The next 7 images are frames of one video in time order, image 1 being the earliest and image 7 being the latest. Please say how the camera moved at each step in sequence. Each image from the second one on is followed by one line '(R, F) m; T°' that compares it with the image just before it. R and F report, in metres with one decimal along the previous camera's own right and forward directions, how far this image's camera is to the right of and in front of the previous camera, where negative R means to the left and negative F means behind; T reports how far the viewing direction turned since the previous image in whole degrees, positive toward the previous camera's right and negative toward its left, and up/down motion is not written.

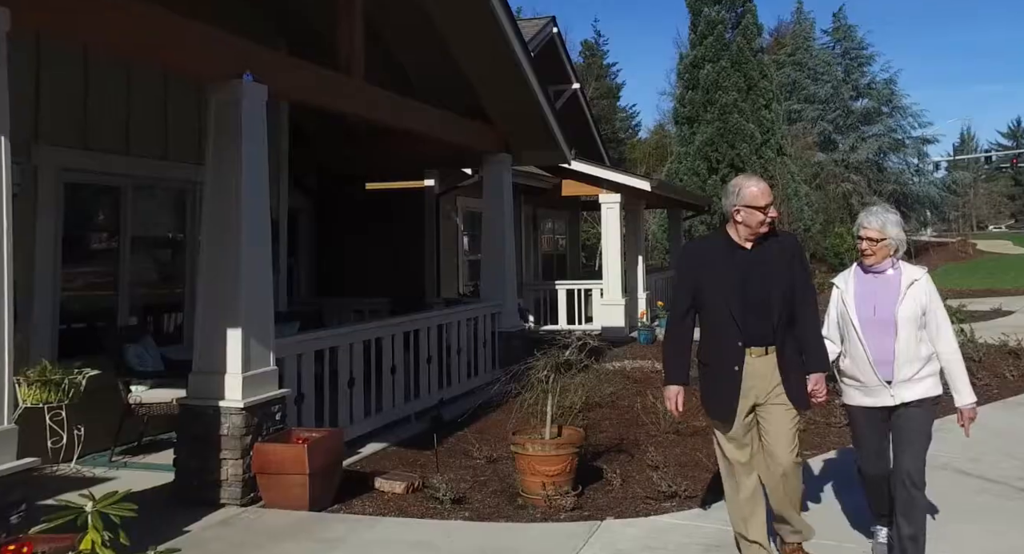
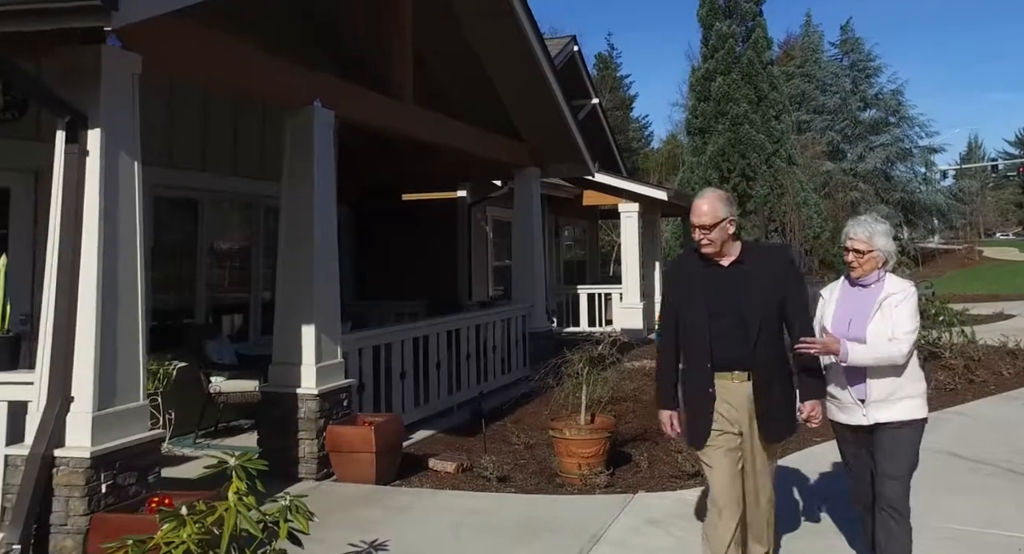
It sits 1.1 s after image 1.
(-0.2, -0.7) m; -1°
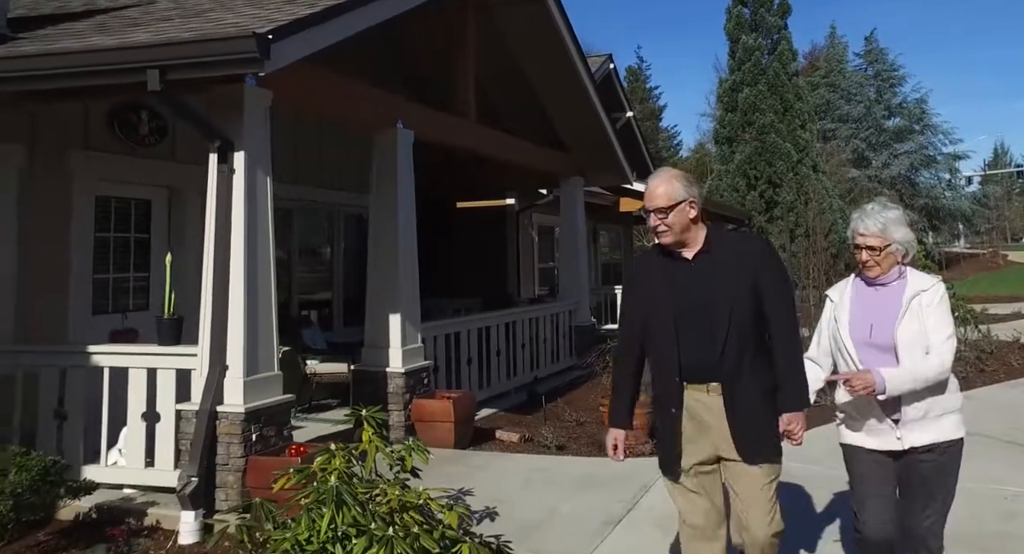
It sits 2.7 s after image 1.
(-0.3, -1.0) m; -2°
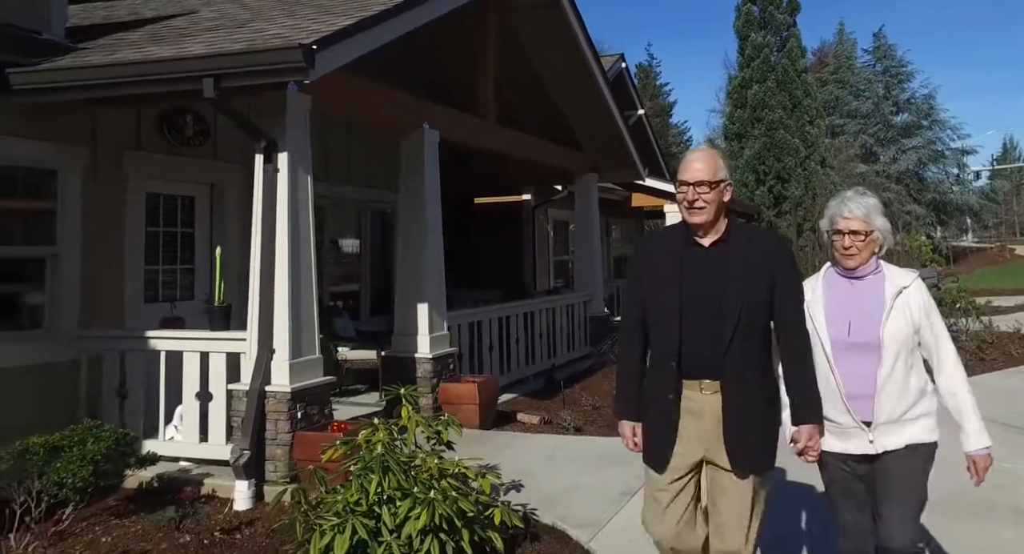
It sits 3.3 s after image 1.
(-0.1, -0.4) m; -1°
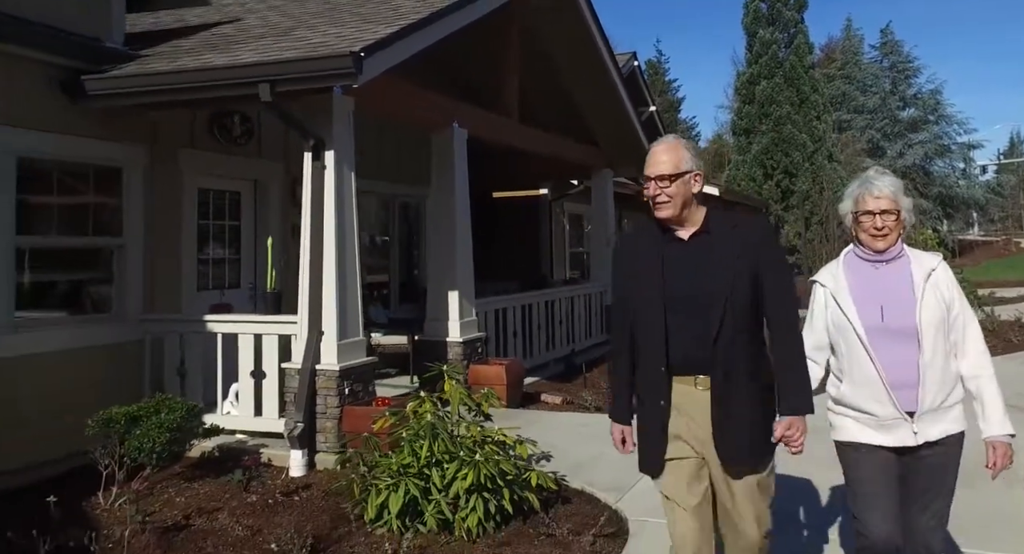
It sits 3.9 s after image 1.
(-0.2, -0.5) m; 0°
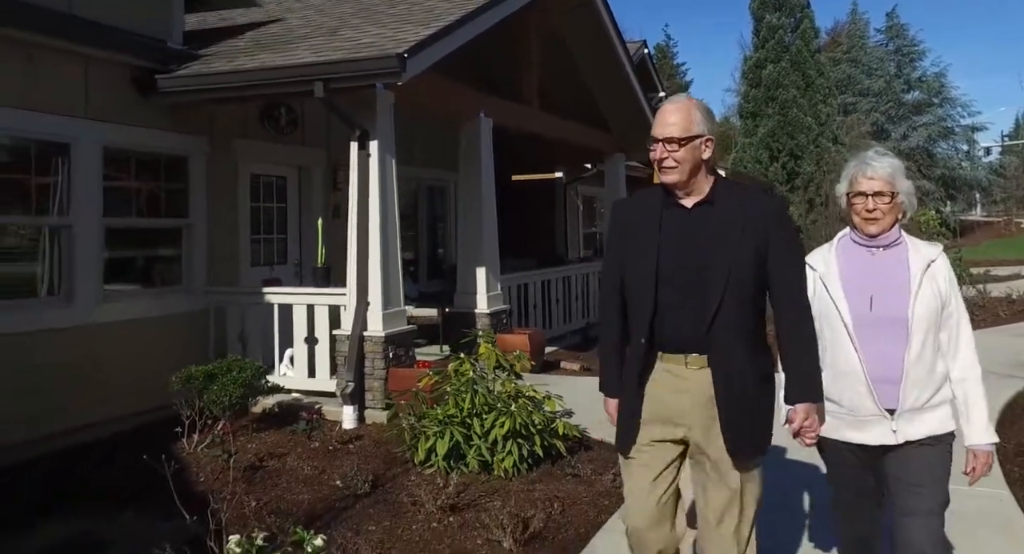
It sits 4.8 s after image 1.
(-0.2, -0.7) m; 0°
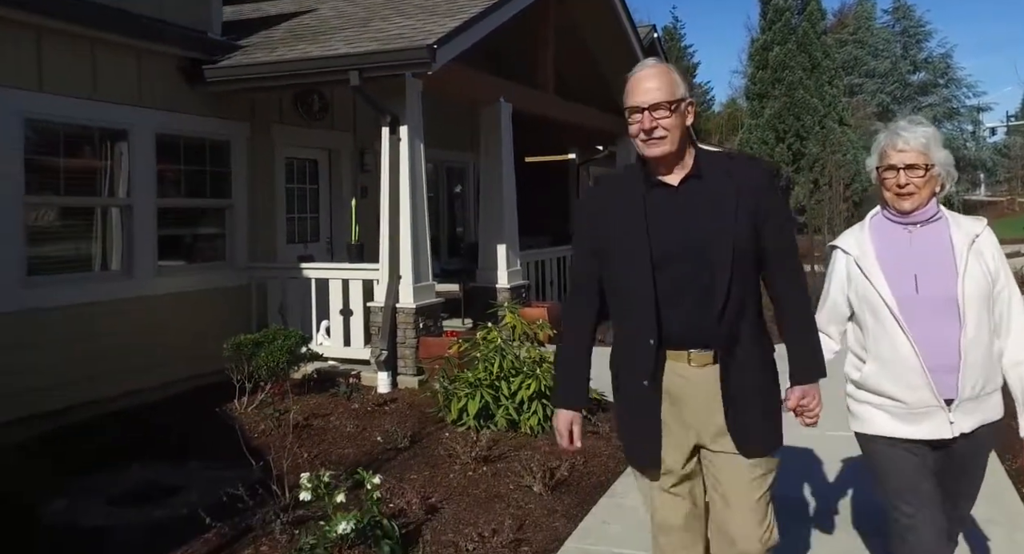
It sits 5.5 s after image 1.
(-0.1, -0.5) m; 0°
